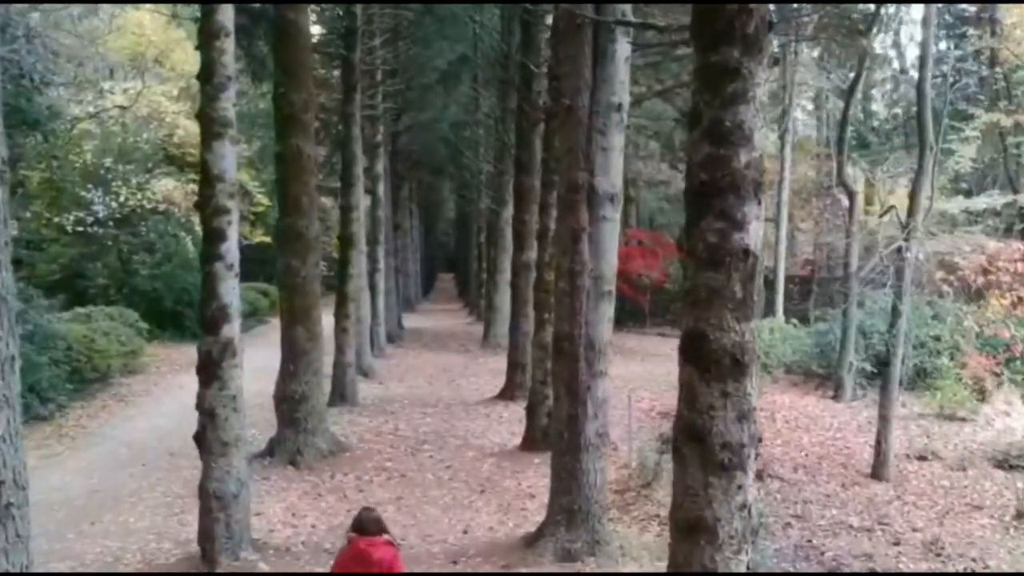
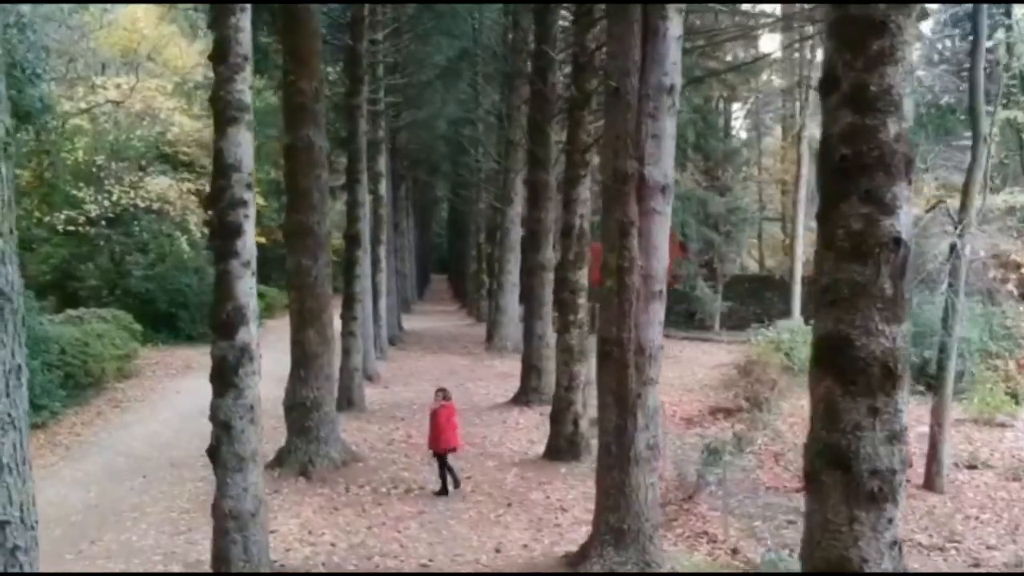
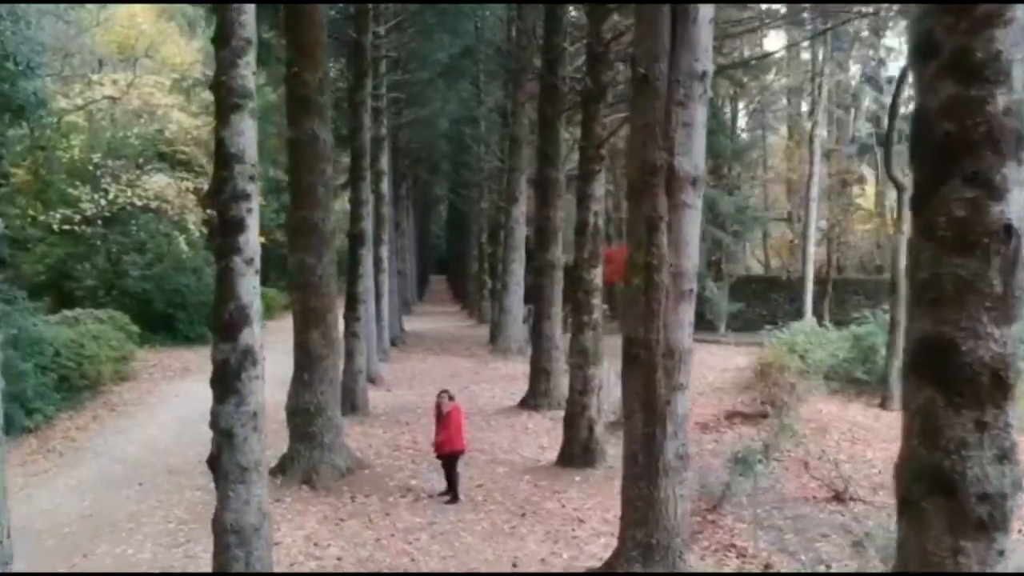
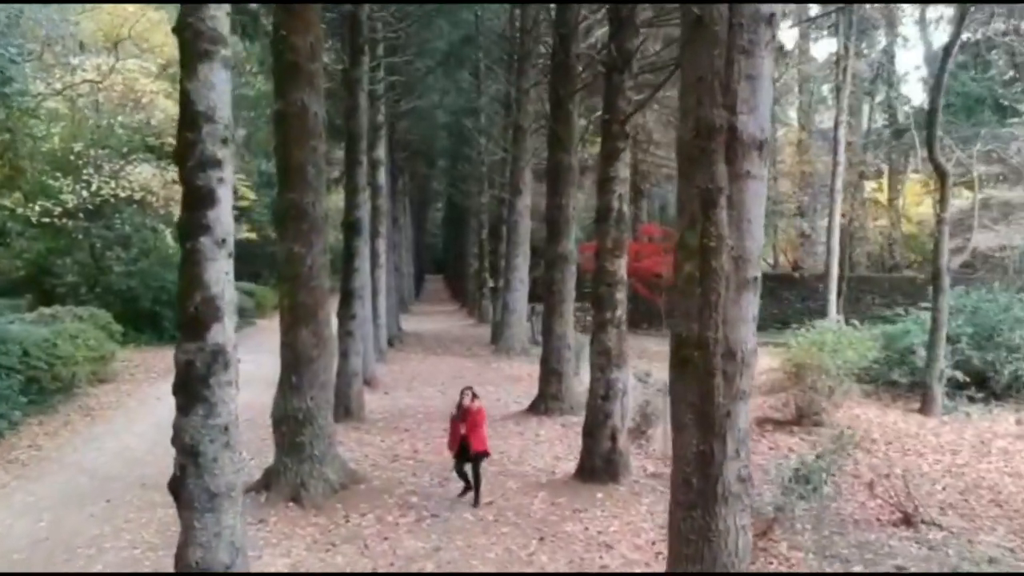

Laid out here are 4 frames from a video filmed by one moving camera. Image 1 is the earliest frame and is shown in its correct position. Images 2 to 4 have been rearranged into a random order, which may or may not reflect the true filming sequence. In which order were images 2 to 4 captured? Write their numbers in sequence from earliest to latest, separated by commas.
2, 3, 4
